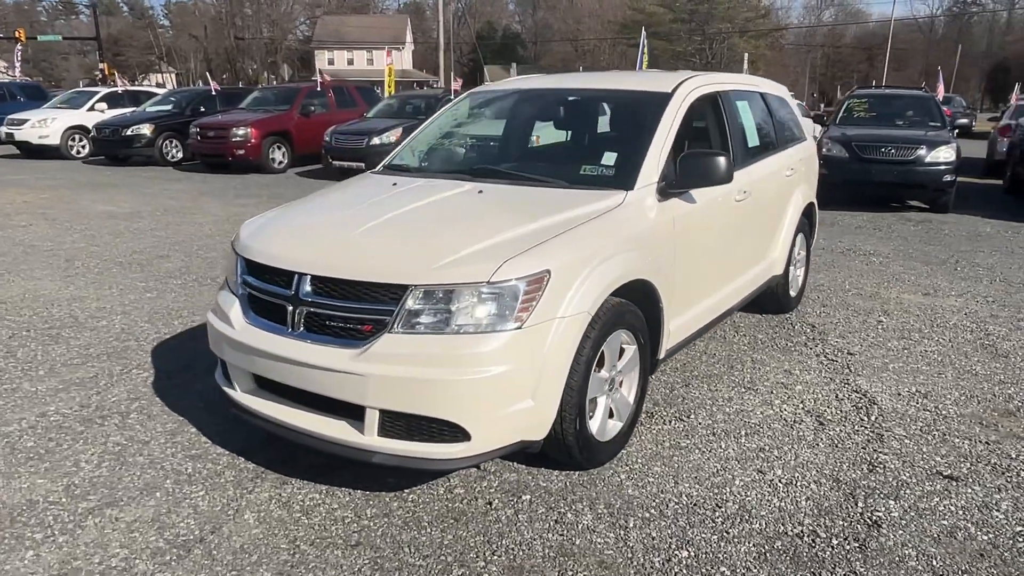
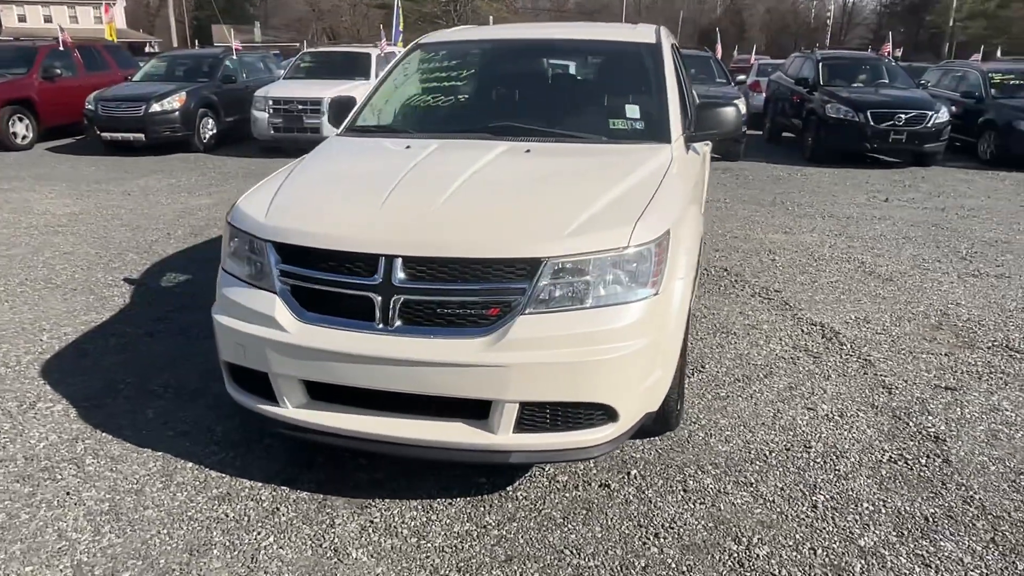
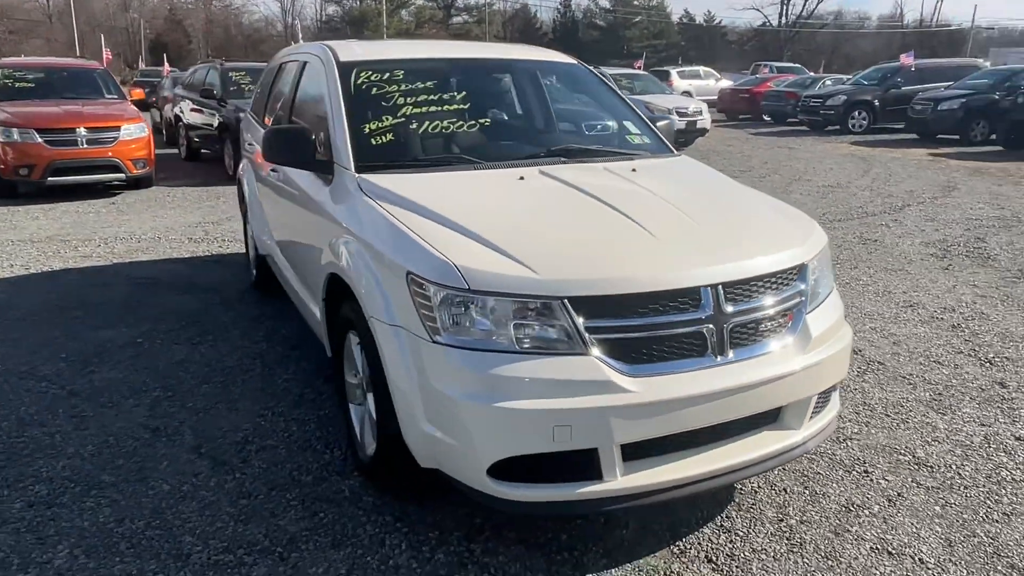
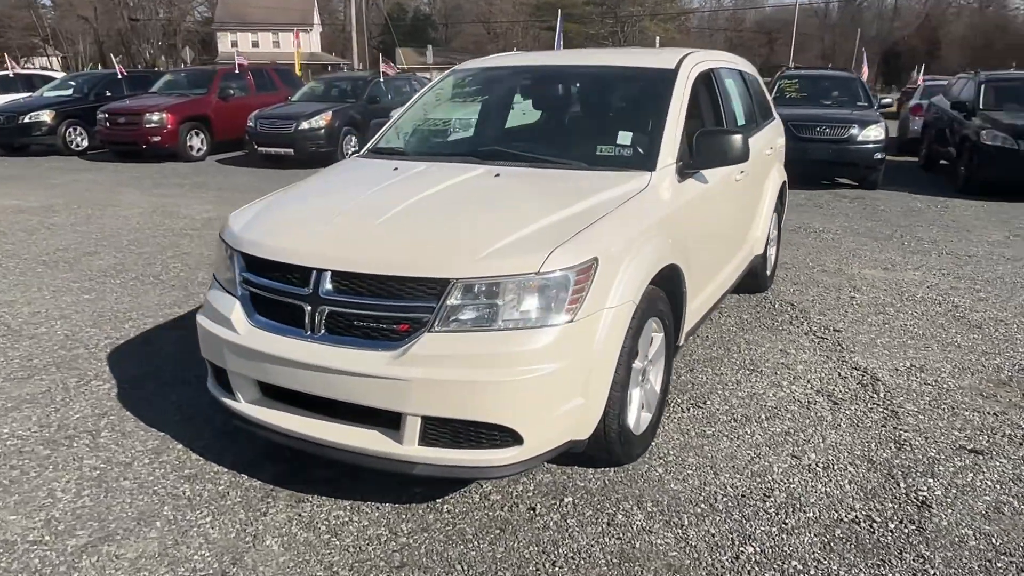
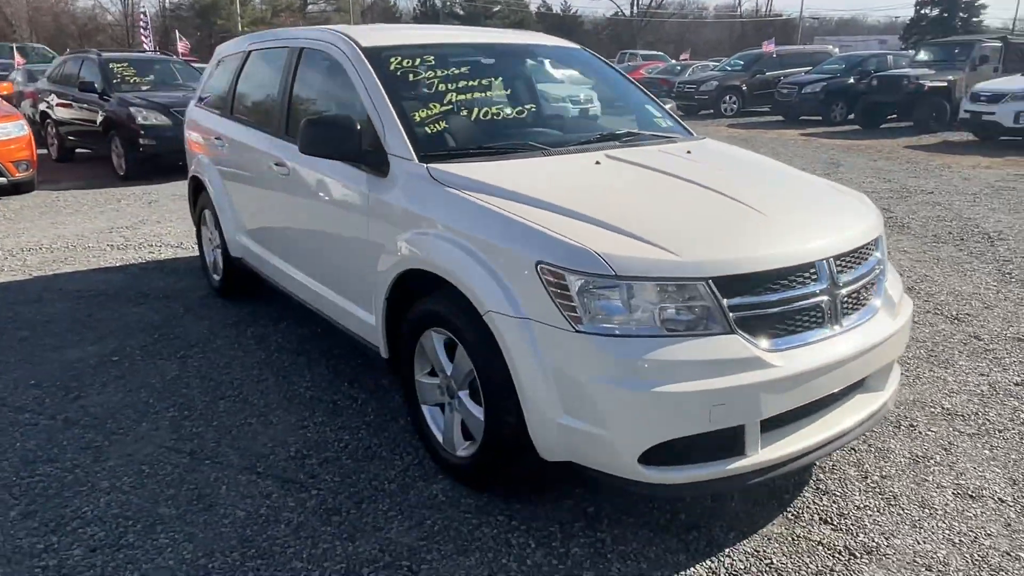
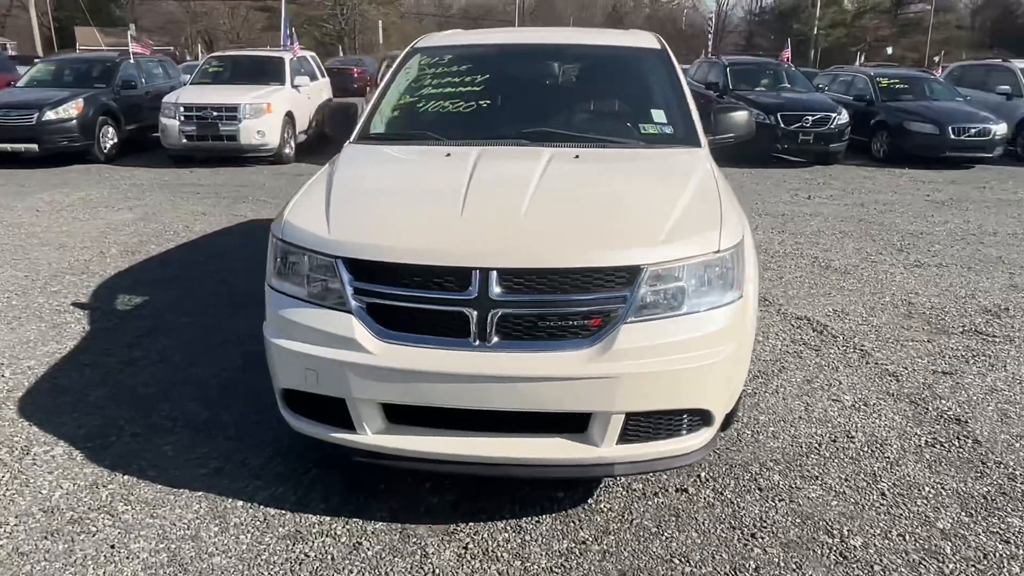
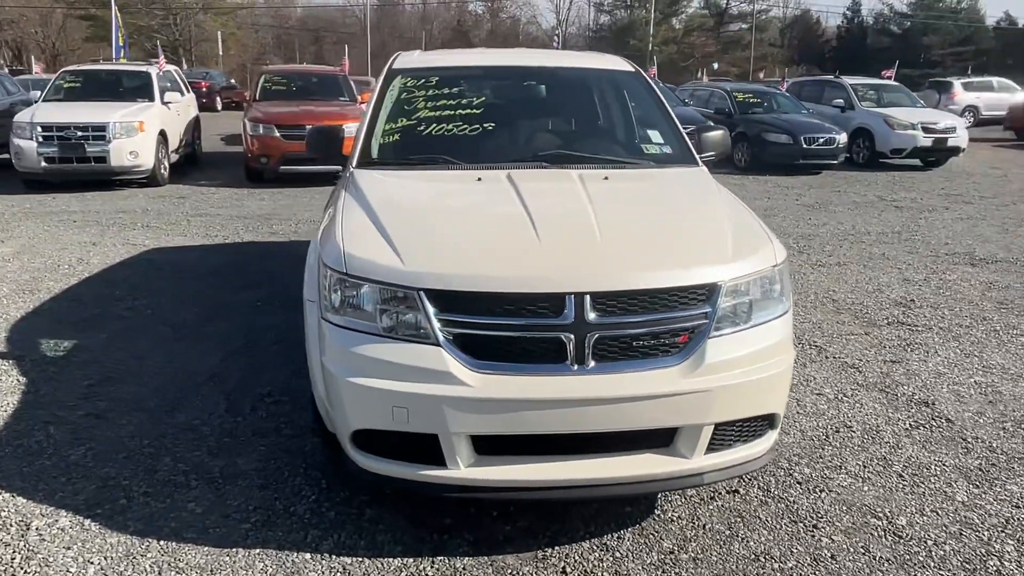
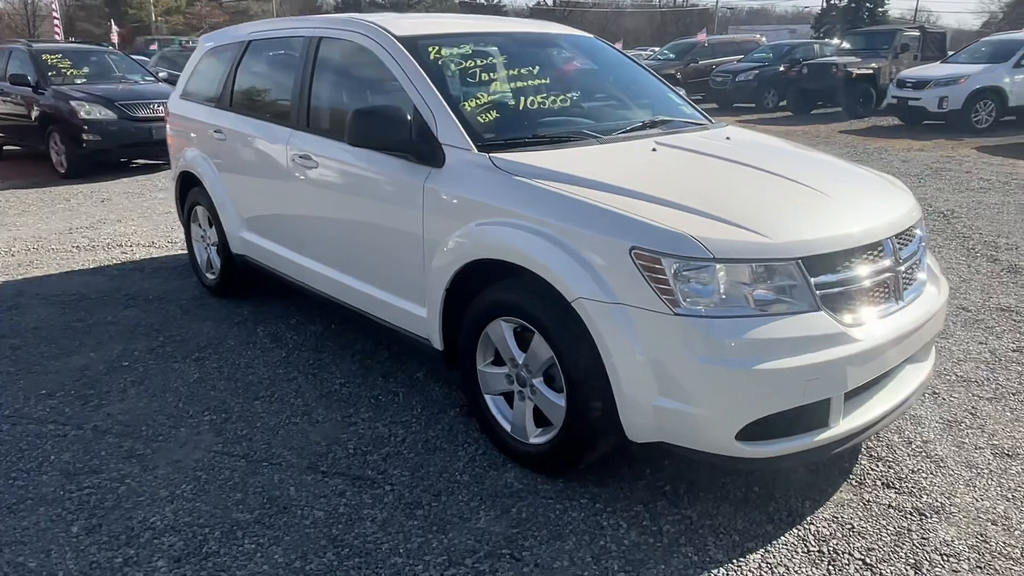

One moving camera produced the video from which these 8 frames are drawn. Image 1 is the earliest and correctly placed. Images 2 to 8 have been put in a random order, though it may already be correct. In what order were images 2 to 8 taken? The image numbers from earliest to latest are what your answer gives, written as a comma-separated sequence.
4, 2, 6, 7, 3, 5, 8
